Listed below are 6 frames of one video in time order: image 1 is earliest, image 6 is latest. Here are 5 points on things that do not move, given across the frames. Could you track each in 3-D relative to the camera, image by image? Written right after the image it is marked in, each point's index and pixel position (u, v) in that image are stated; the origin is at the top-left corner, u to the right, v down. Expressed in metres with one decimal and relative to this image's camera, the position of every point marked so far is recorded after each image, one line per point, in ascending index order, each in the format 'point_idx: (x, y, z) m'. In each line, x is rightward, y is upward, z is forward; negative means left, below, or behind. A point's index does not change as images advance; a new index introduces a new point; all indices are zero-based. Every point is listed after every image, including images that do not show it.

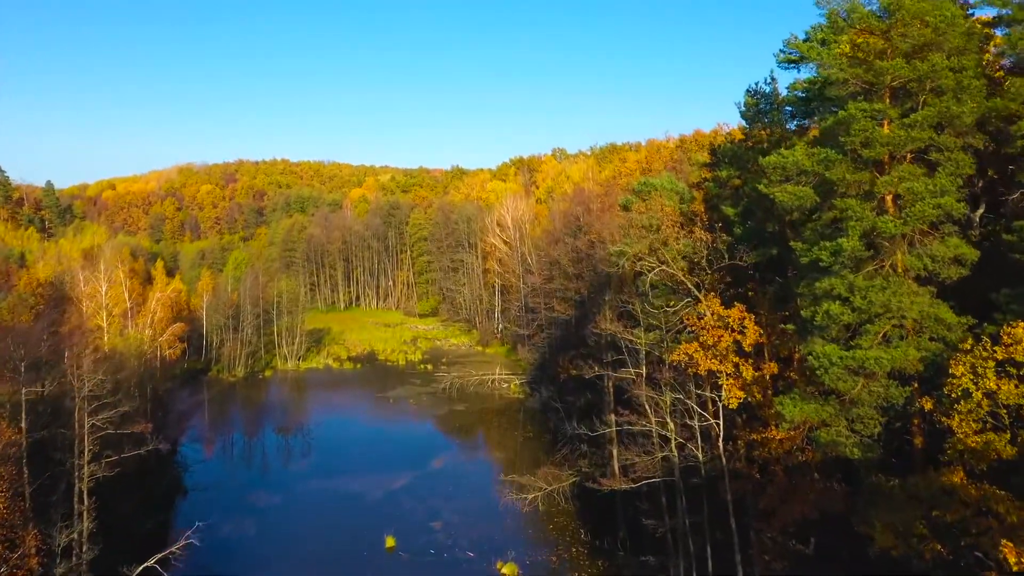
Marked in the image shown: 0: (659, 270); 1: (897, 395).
0: (+3.2, +0.4, +14.0) m
1: (+6.0, -1.7, +9.8) m
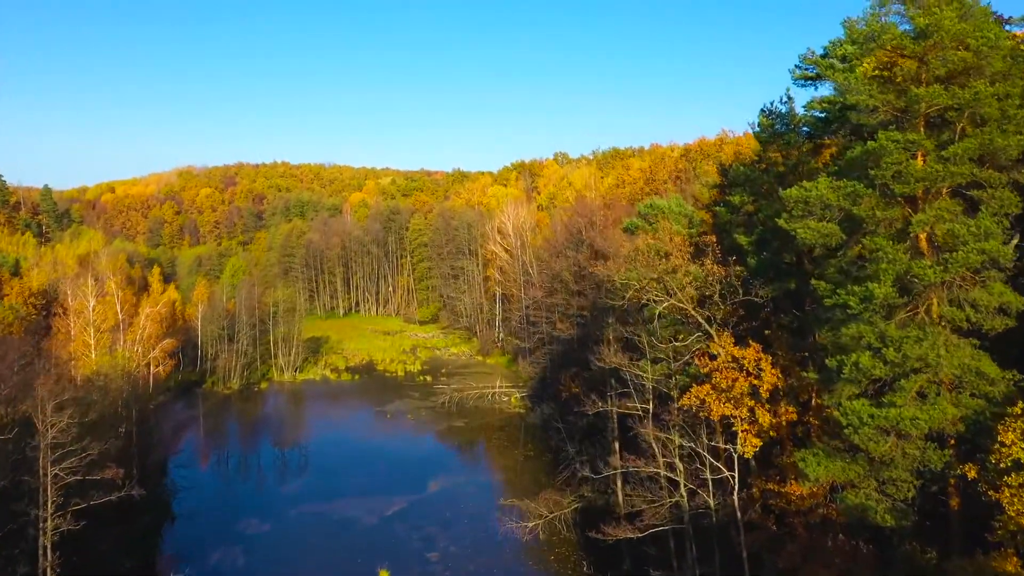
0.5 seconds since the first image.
0: (+3.2, -0.4, +13.0) m
1: (+6.0, -2.4, +8.9) m
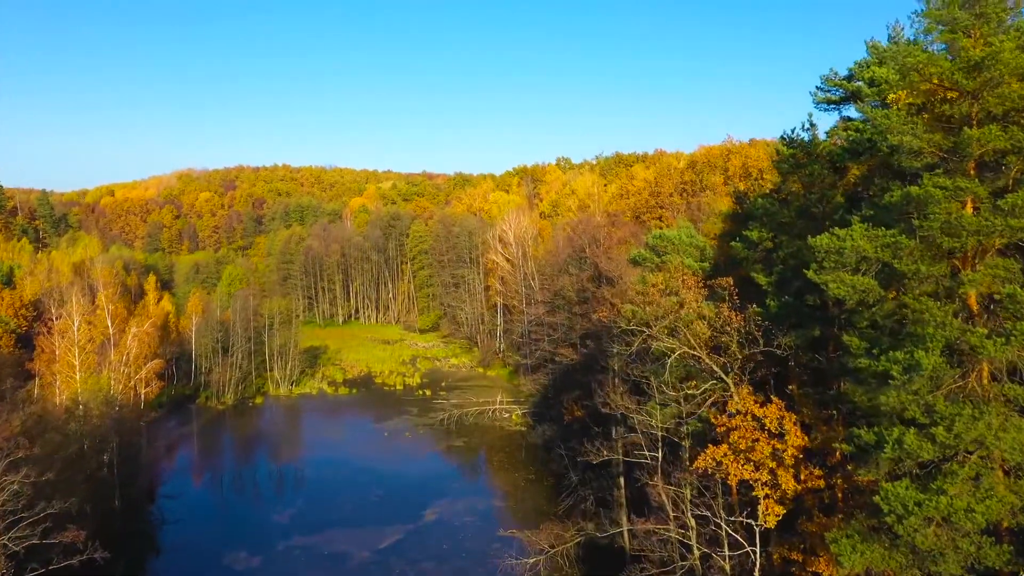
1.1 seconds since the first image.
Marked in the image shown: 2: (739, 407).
0: (+3.2, -1.2, +11.9) m
1: (+5.9, -3.3, +7.7) m
2: (+4.0, -2.0, +11.0) m
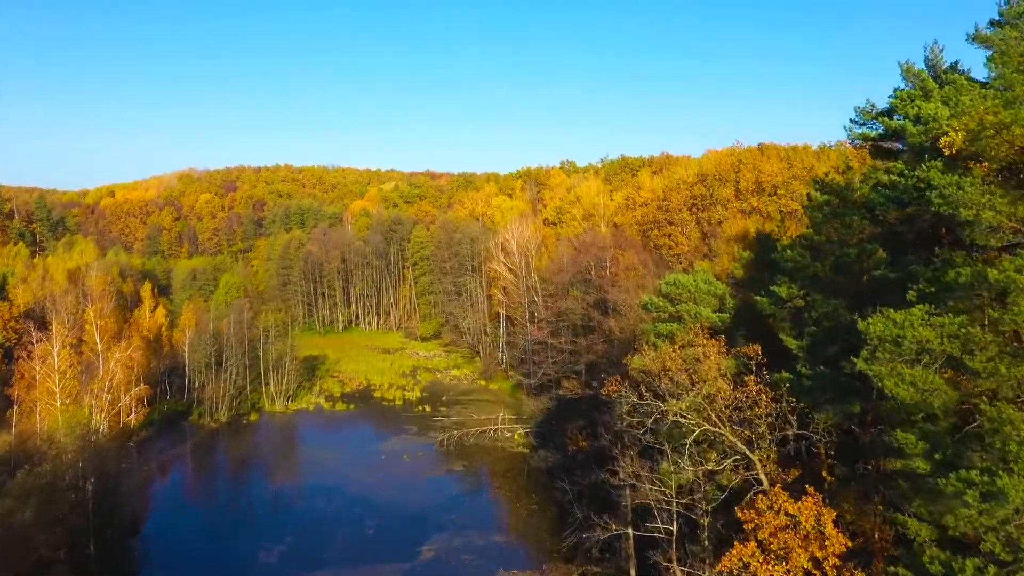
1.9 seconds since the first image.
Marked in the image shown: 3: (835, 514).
0: (+3.1, -2.4, +10.5) m
1: (+5.8, -4.4, +6.4) m
2: (+3.9, -3.2, +9.6) m
3: (+4.8, -3.3, +9.3) m
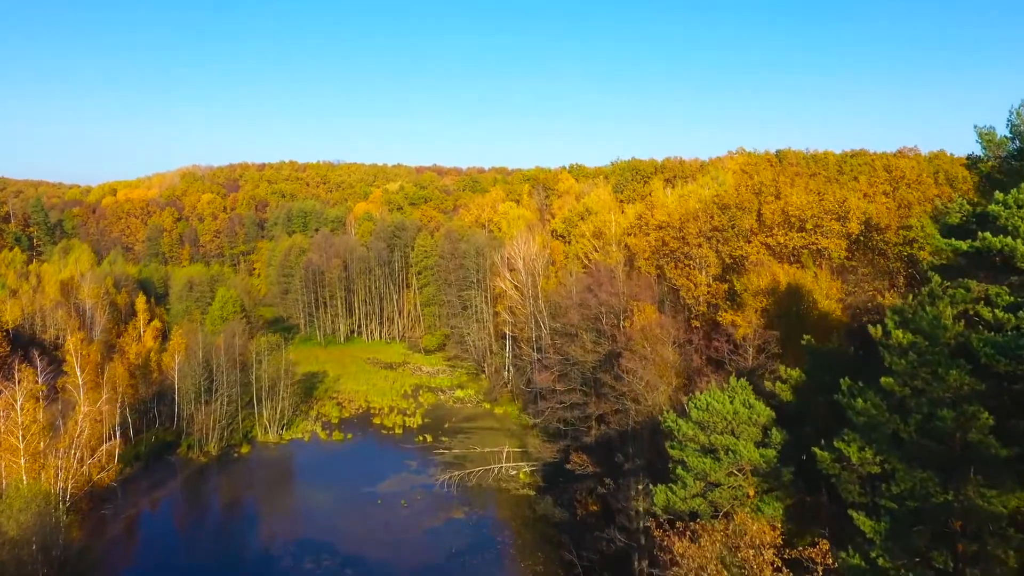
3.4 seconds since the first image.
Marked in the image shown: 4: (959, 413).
0: (+3.1, -4.7, +8.2) m
1: (+5.7, -6.8, +4.0) m
2: (+3.8, -5.5, +7.3) m
3: (+4.7, -5.6, +6.9) m
4: (+6.2, -1.5, +8.9) m
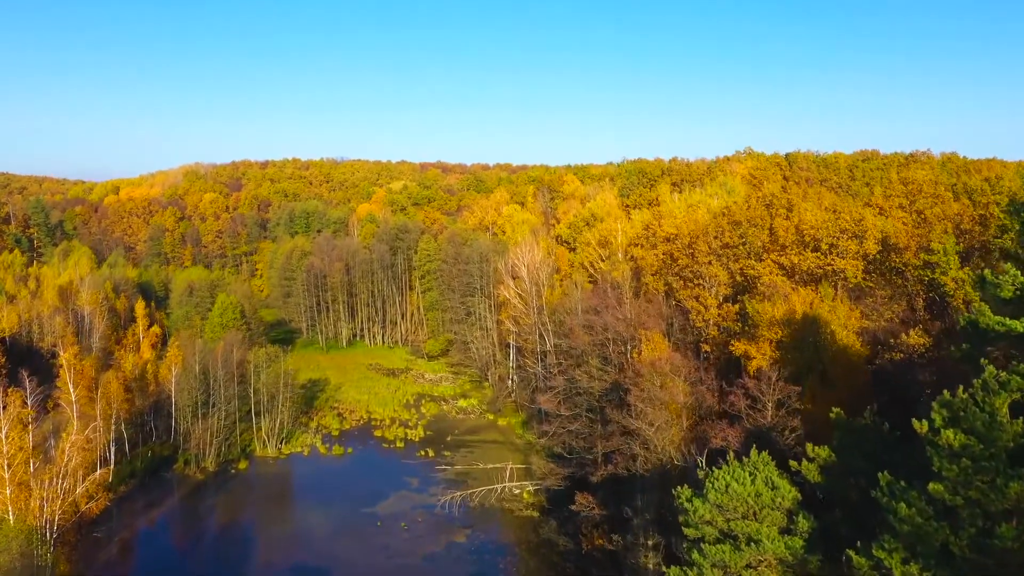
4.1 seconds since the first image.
0: (+3.0, -5.8, +7.2) m
1: (+5.6, -8.0, +3.1) m
2: (+3.8, -6.7, +6.3) m
3: (+4.7, -6.8, +6.0) m
4: (+6.2, -2.7, +7.9) m
